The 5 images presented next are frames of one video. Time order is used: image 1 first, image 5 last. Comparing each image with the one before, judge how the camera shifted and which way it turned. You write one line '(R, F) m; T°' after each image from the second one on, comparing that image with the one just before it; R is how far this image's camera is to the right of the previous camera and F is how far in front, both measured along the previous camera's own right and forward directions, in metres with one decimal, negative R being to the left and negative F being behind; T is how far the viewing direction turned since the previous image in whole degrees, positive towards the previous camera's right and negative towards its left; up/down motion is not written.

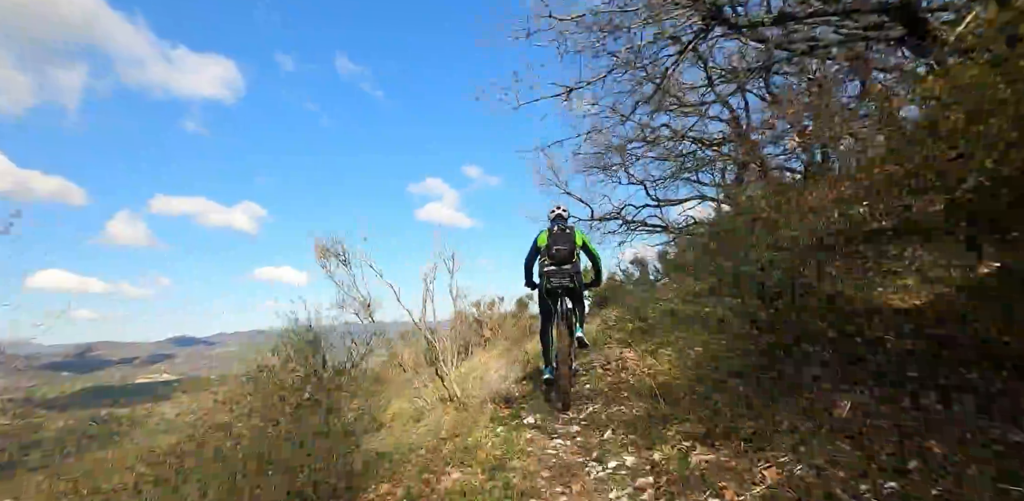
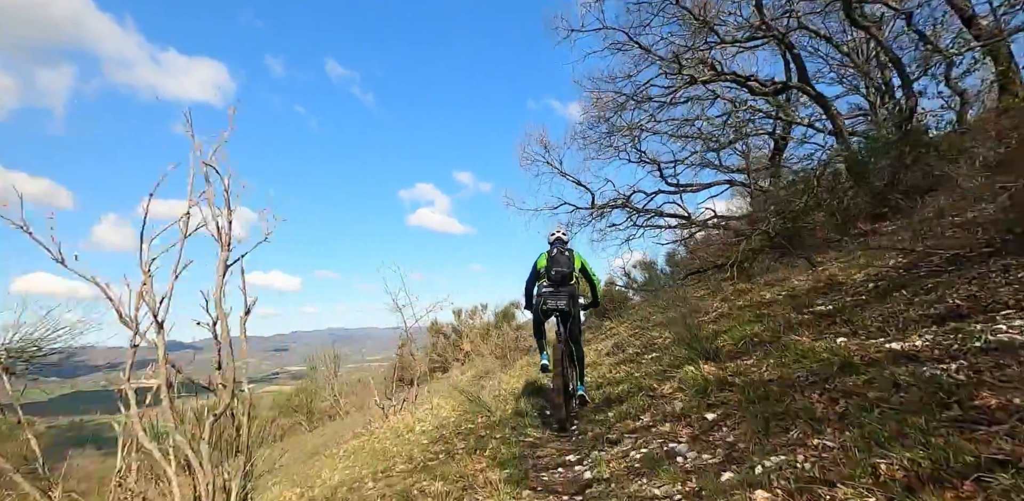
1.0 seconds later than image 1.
(+0.3, +2.8) m; +1°
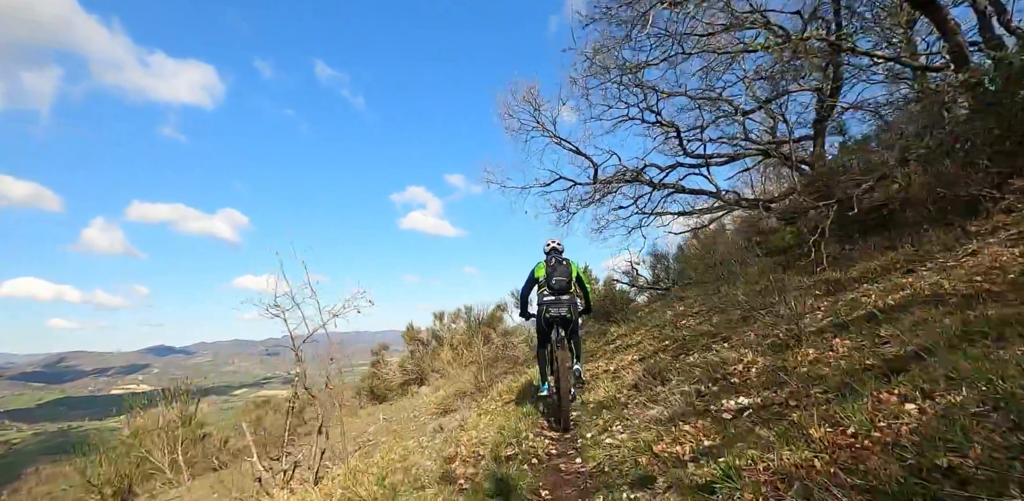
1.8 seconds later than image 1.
(+0.2, +2.2) m; +1°
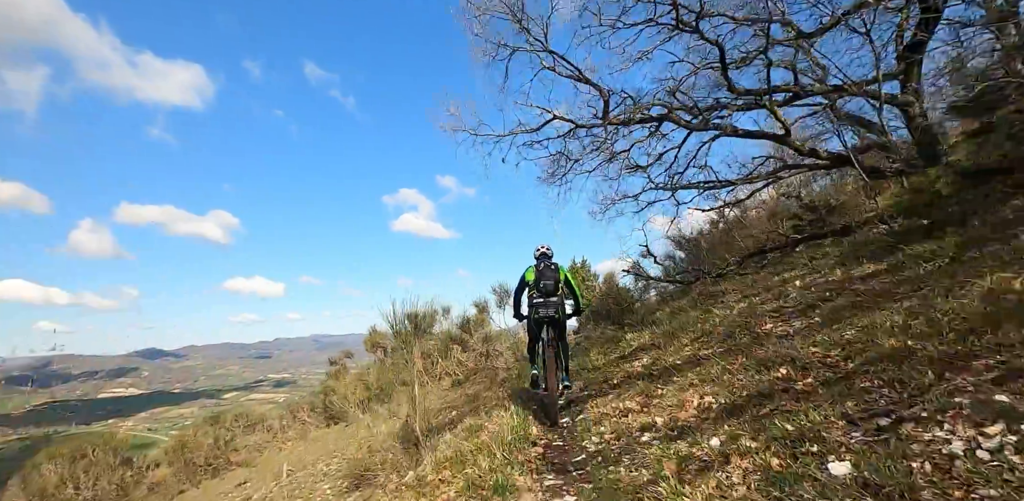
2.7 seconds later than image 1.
(+0.2, +2.5) m; +1°
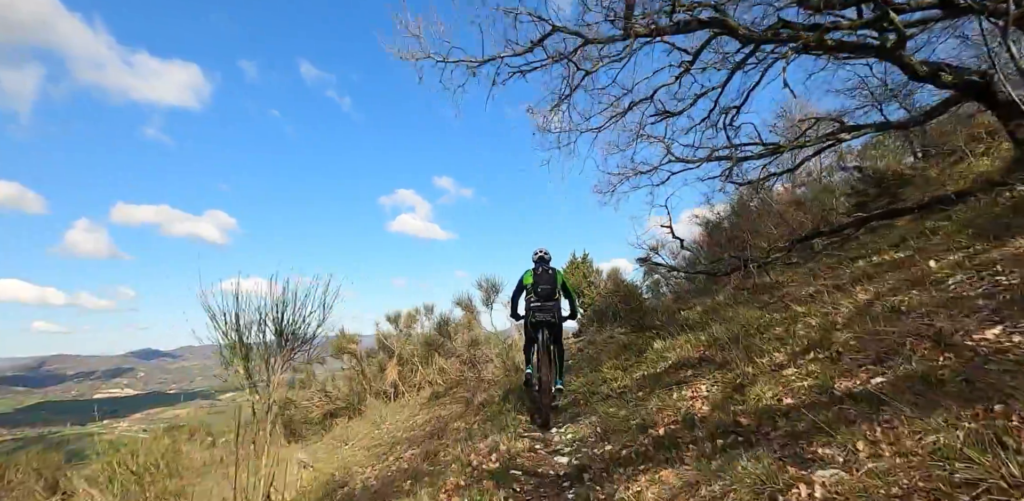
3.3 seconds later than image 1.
(+0.1, +1.7) m; 0°
